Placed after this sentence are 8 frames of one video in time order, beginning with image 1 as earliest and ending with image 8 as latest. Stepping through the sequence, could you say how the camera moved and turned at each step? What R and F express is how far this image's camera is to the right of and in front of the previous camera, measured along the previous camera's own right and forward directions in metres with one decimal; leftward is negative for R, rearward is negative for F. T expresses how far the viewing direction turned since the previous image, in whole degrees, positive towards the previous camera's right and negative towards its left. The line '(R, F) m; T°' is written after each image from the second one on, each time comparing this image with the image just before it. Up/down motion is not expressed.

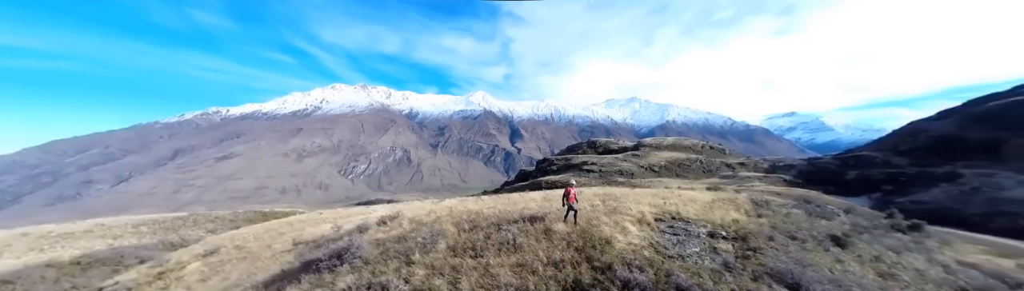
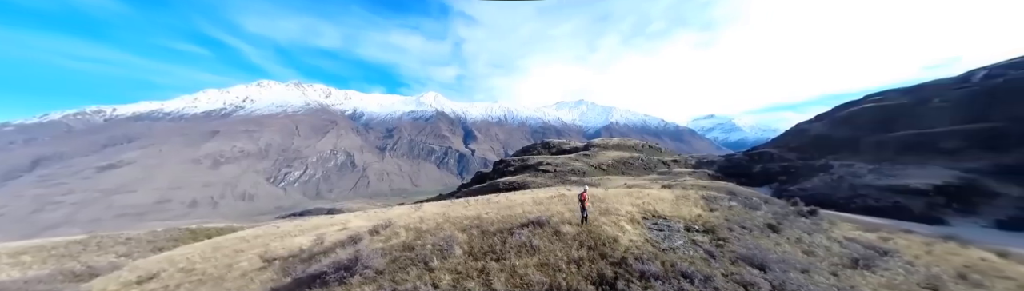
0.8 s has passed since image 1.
(-1.4, -0.3) m; +9°
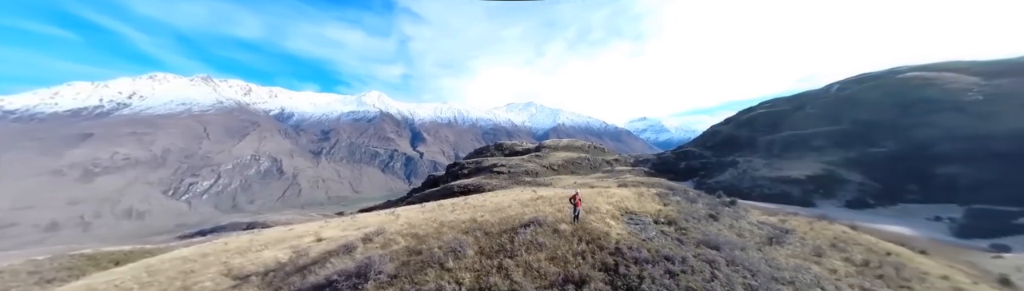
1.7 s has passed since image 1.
(-1.4, -0.5) m; +10°
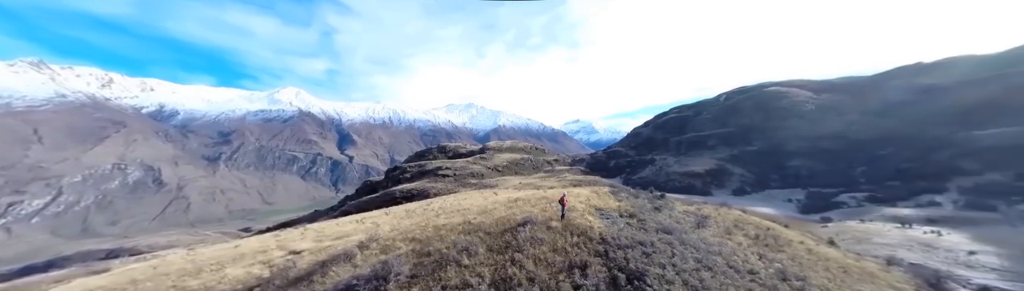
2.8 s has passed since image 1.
(-1.8, -0.8) m; +12°
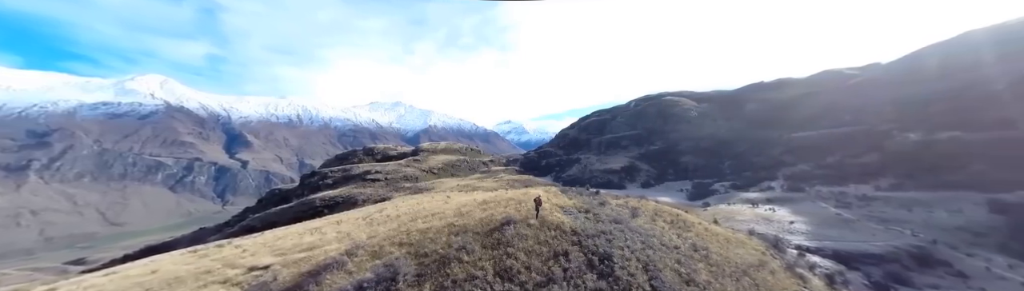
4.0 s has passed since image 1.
(-1.8, -0.9) m; +13°
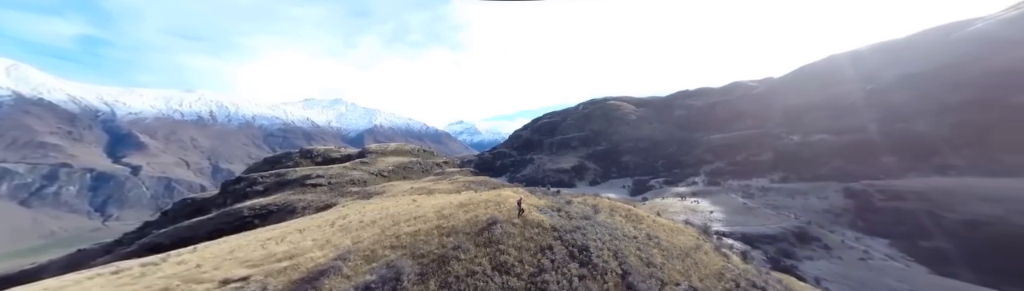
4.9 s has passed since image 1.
(-1.2, -0.8) m; +9°
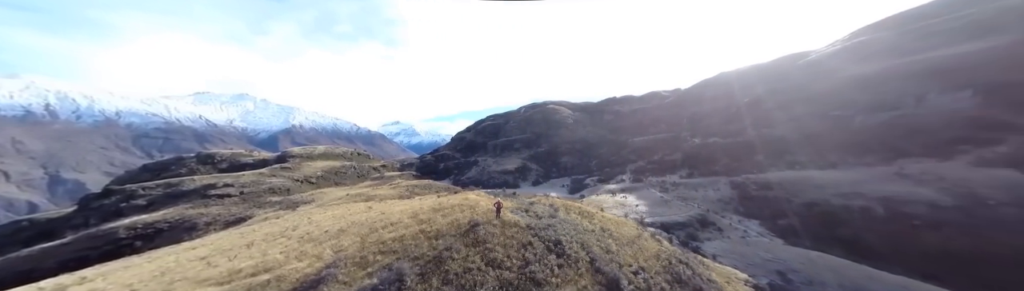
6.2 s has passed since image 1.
(-1.5, -1.1) m; +11°
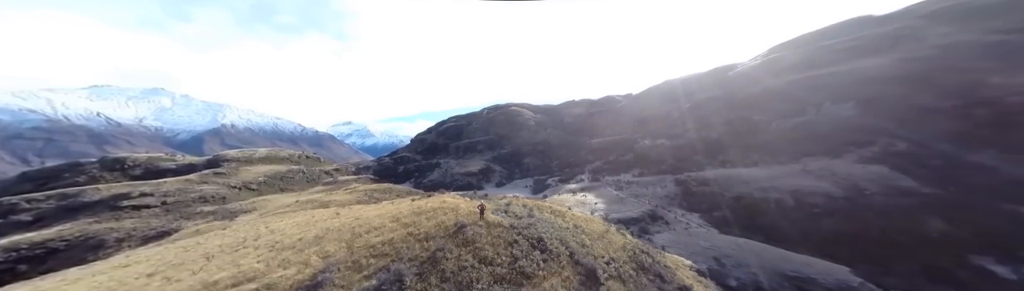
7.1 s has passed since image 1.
(-0.9, -0.8) m; +7°
